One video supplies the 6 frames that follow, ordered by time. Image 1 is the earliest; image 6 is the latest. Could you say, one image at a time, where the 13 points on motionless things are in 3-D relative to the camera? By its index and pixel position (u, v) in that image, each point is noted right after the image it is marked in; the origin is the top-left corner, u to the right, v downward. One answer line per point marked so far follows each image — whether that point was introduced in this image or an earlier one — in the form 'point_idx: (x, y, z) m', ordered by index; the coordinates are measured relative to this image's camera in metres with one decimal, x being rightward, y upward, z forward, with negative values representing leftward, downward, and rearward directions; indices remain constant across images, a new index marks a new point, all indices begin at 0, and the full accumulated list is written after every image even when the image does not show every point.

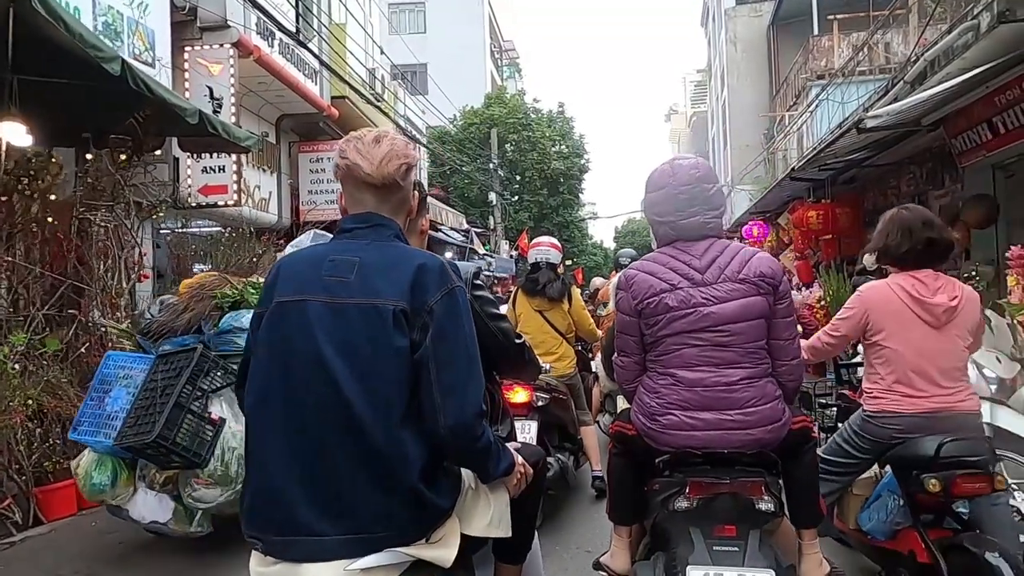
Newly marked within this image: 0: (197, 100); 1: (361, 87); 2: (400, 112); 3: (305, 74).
0: (-4.0, +2.4, +8.4) m
1: (-3.1, +4.1, +13.5) m
2: (-3.3, +5.1, +19.0) m
3: (-3.5, +3.6, +11.1) m
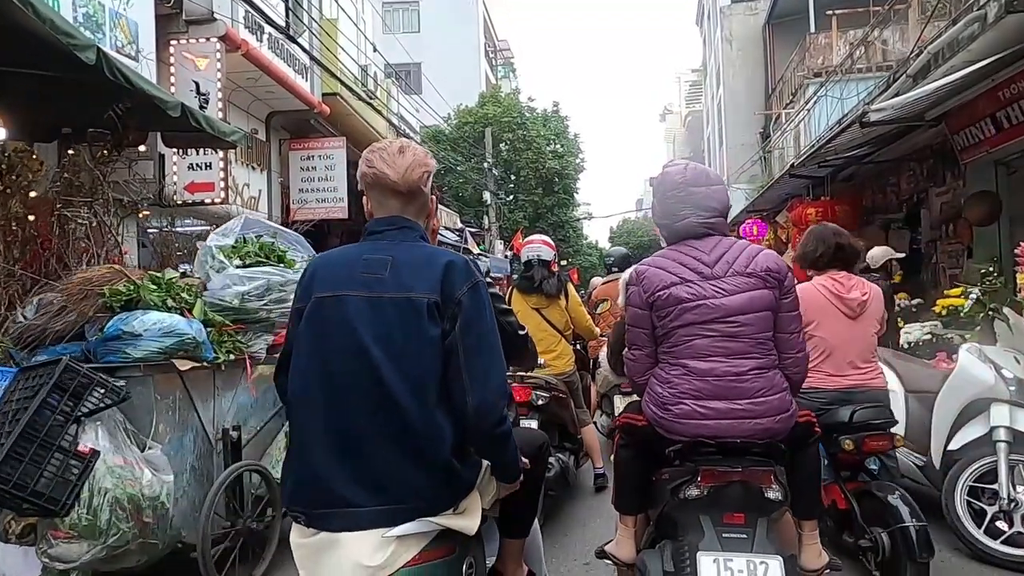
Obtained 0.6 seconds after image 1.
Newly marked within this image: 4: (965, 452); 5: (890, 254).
0: (-4.1, +2.4, +8.2) m
1: (-3.2, +4.1, +13.3) m
2: (-3.4, +5.0, +18.8) m
3: (-3.6, +3.6, +10.9) m
4: (+2.4, -0.9, +3.5) m
5: (+3.5, +0.3, +6.0) m
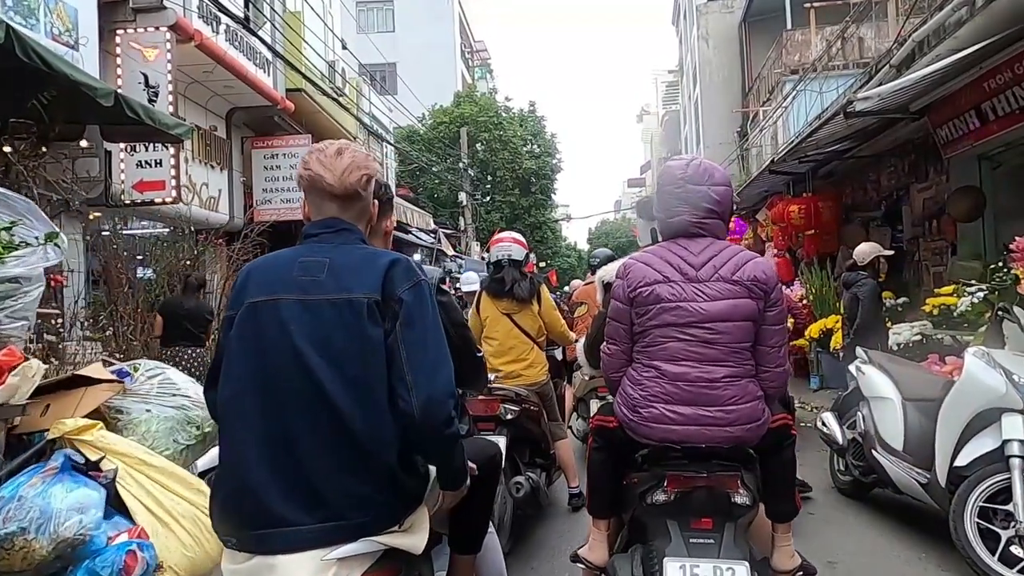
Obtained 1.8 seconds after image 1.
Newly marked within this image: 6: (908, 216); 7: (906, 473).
0: (-4.4, +2.3, +7.7) m
1: (-3.7, +4.0, +12.8) m
2: (-4.1, +5.0, +18.3) m
3: (-4.1, +3.6, +10.4) m
4: (+2.2, -0.9, +3.2) m
5: (+3.2, +0.3, +5.7) m
6: (+5.5, +1.0, +9.2) m
7: (+2.1, -1.0, +3.5) m
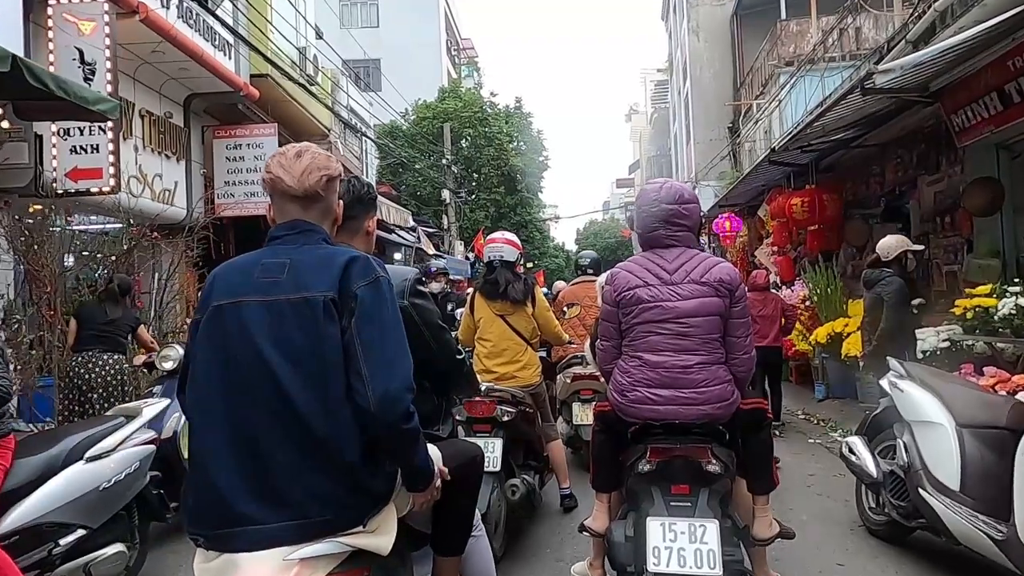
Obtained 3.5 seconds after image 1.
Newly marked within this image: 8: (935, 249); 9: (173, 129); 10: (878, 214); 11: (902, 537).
0: (-4.7, +2.3, +6.9) m
1: (-4.1, +4.0, +12.1) m
2: (-4.5, +4.9, +17.6) m
3: (-4.4, +3.6, +9.7) m
4: (+2.1, -0.9, +2.5) m
5: (+3.0, +0.3, +5.1) m
6: (+5.2, +1.0, +8.5) m
7: (+2.0, -1.0, +2.8) m
8: (+5.2, +0.5, +8.1) m
9: (-5.0, +2.3, +9.7) m
10: (+5.2, +1.1, +9.3) m
11: (+2.2, -1.4, +3.6) m
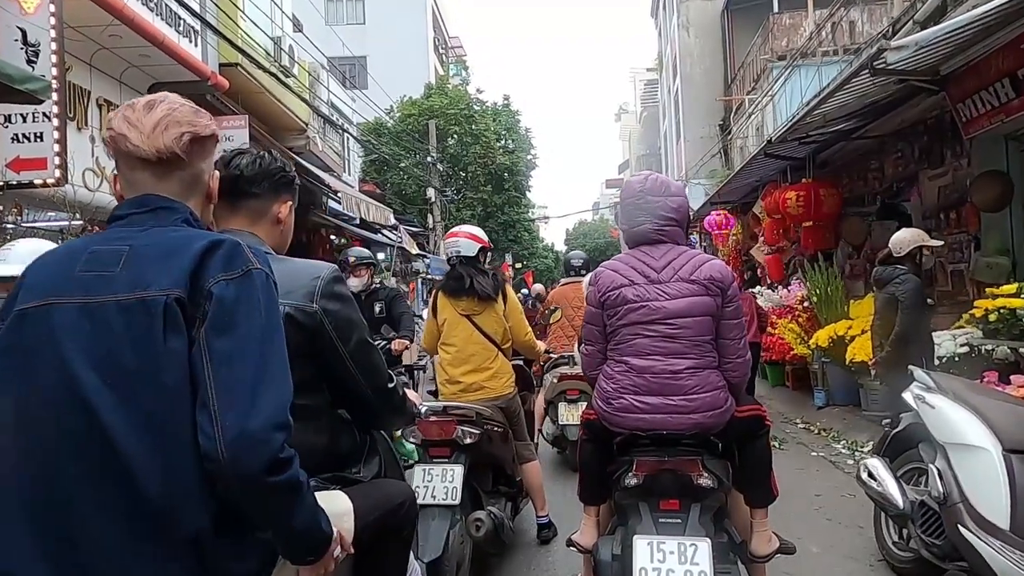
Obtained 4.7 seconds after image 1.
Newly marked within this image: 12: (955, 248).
0: (-4.9, +2.3, +6.3) m
1: (-4.4, +4.0, +11.5) m
2: (-4.9, +4.9, +17.0) m
3: (-4.6, +3.6, +9.1) m
4: (+1.9, -0.9, +2.1) m
5: (+2.8, +0.3, +4.6) m
6: (+5.0, +1.0, +8.1) m
7: (+1.8, -1.0, +2.4) m
8: (+5.0, +0.5, +7.7) m
9: (-5.2, +2.3, +9.2) m
10: (+5.0, +1.1, +8.9) m
11: (+2.0, -1.4, +3.2) m
12: (+4.9, +0.4, +7.4) m
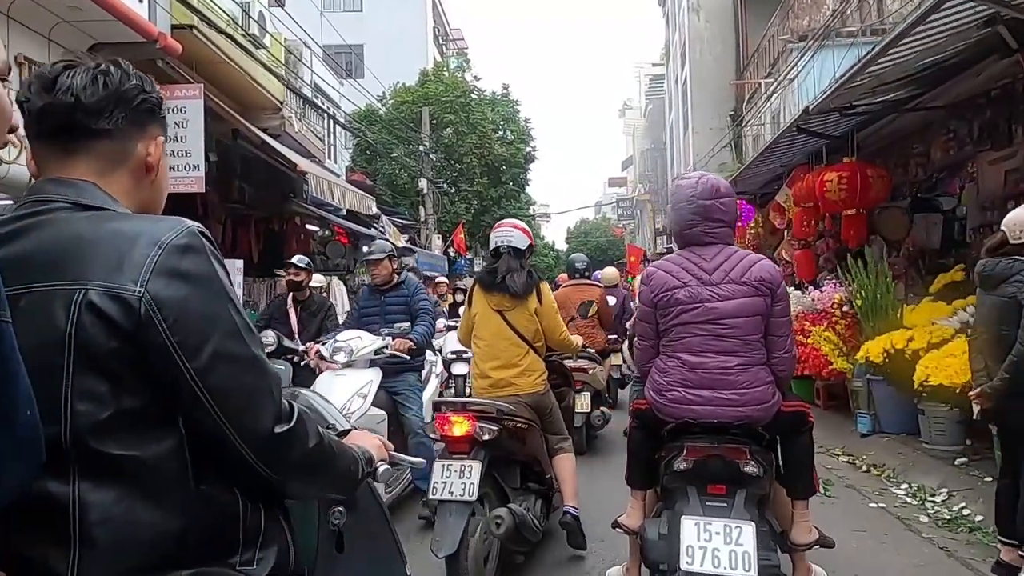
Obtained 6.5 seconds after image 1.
0: (-5.0, +2.5, +5.2) m
1: (-4.5, +4.1, +10.3) m
2: (-5.0, +5.1, +15.8) m
3: (-4.7, +3.7, +7.9) m
4: (+1.7, -0.9, +0.9) m
5: (+2.6, +0.3, +3.4) m
6: (+4.8, +1.0, +6.9) m
7: (+1.6, -1.0, +1.2) m
8: (+4.8, +0.4, +6.5) m
9: (-5.4, +2.5, +8.0) m
10: (+4.8, +1.0, +7.7) m
11: (+1.8, -1.4, +2.0) m
12: (+4.8, +0.4, +6.2) m
